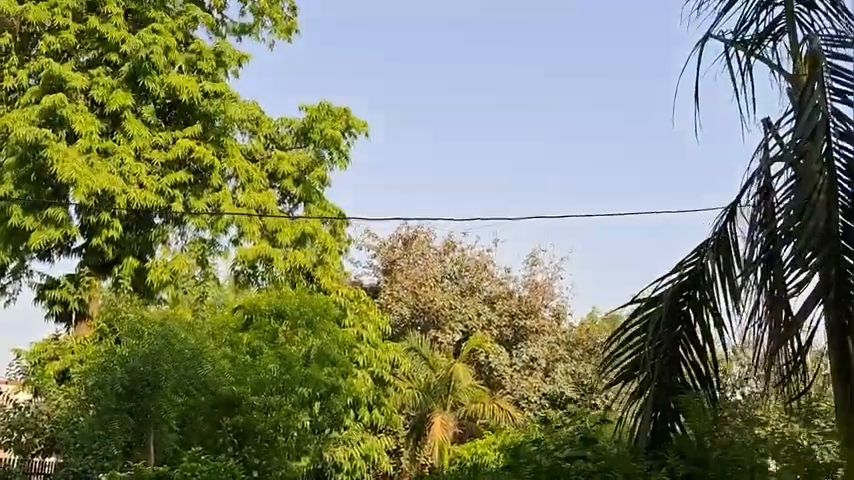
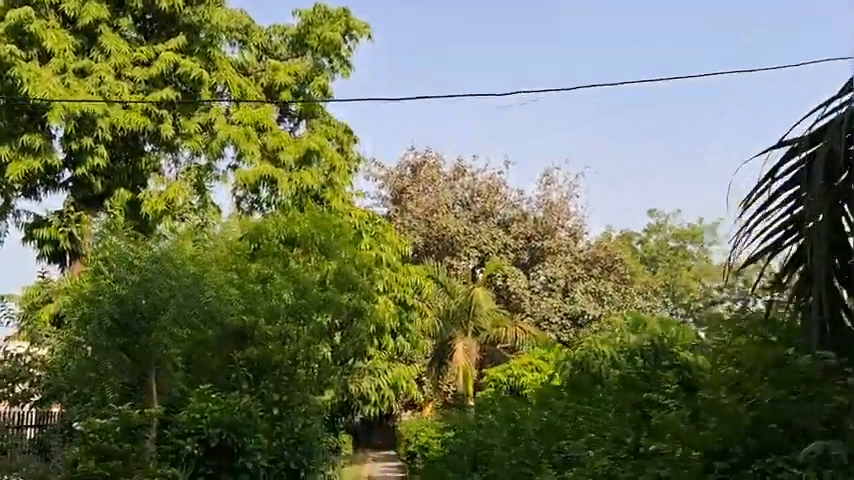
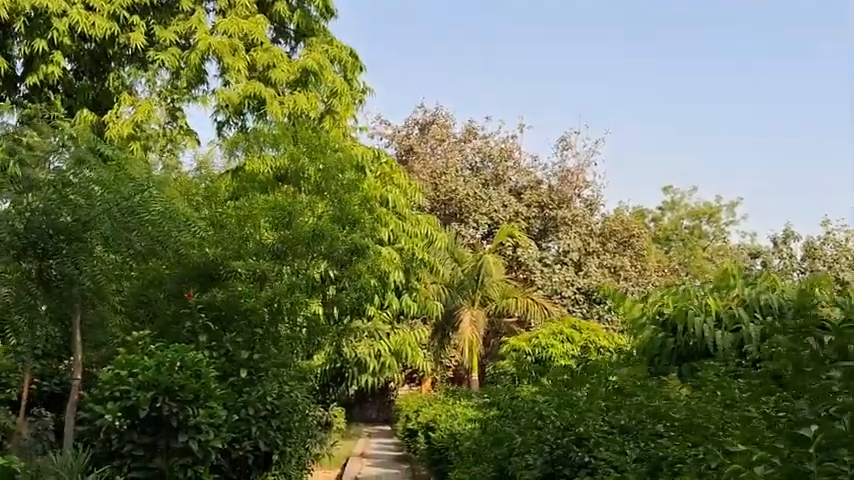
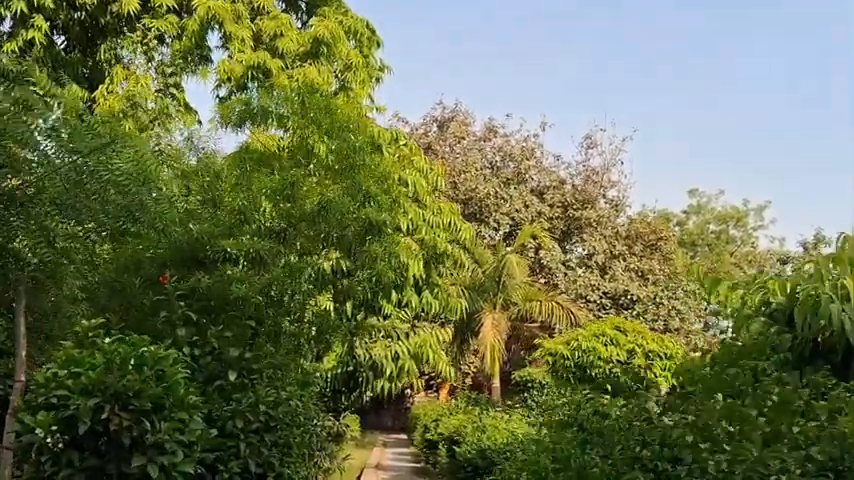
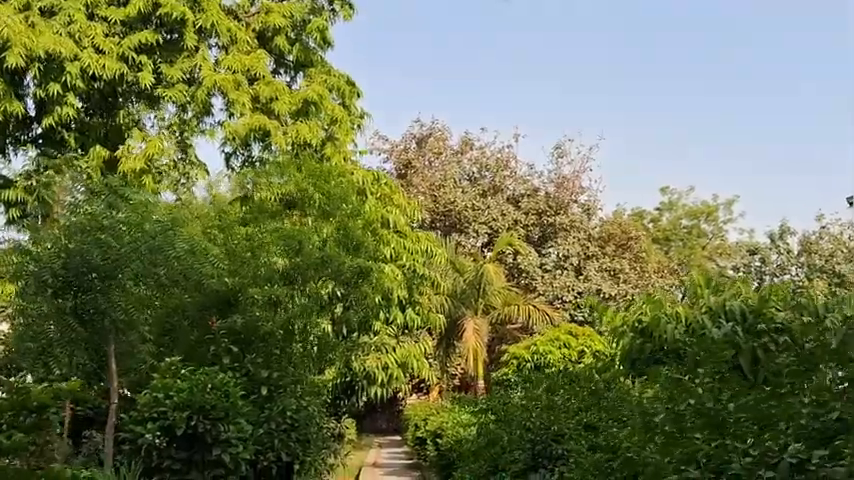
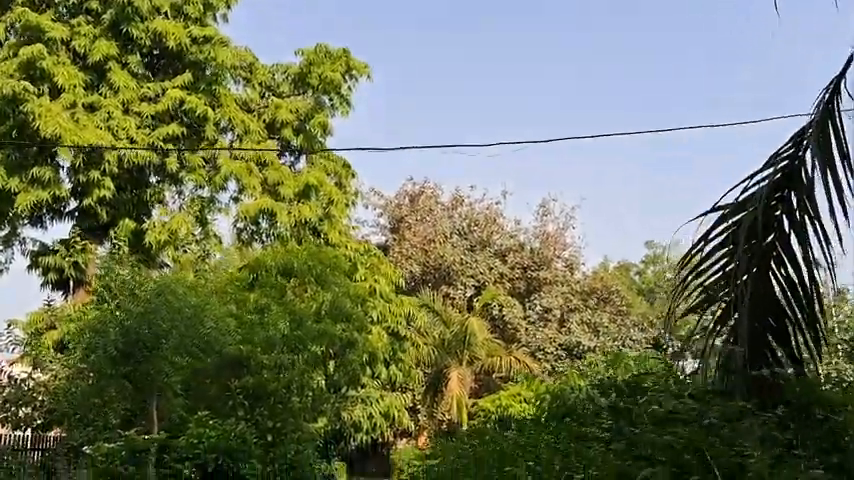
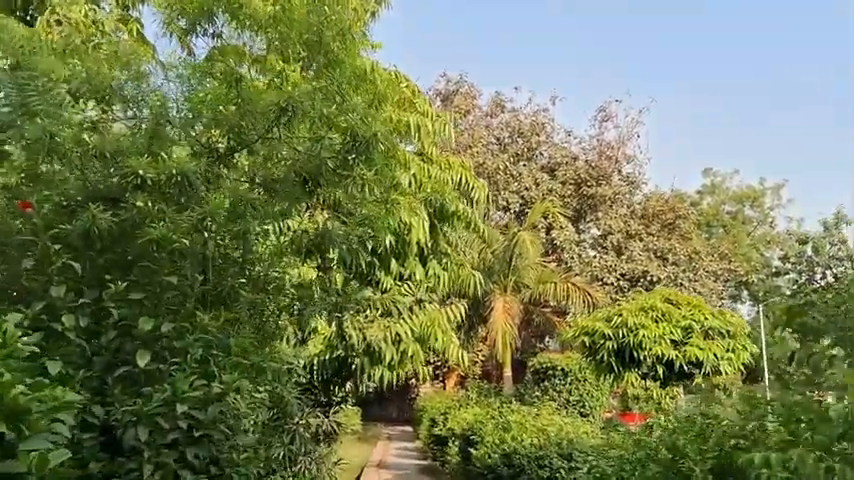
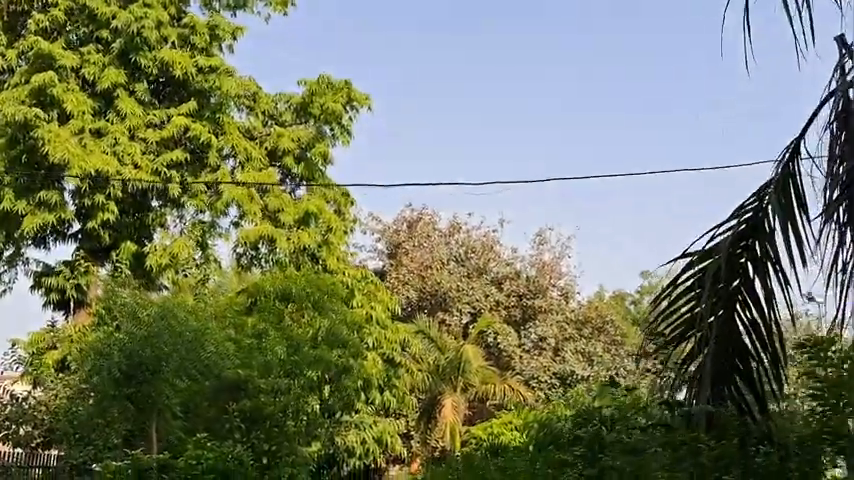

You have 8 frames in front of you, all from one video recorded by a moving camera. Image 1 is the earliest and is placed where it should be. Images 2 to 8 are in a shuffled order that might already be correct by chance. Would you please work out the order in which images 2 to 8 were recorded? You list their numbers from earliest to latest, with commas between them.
8, 6, 2, 5, 3, 4, 7
